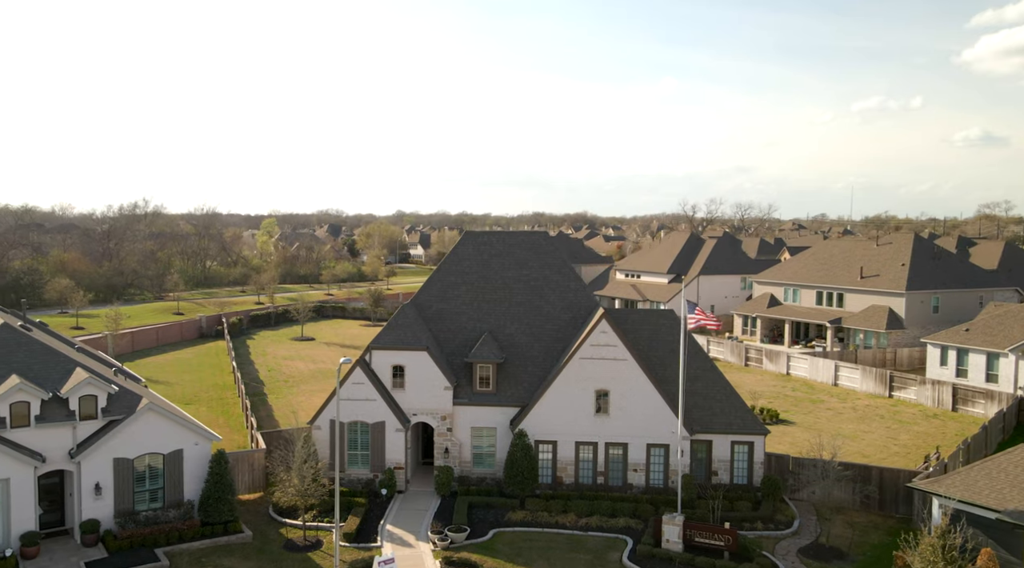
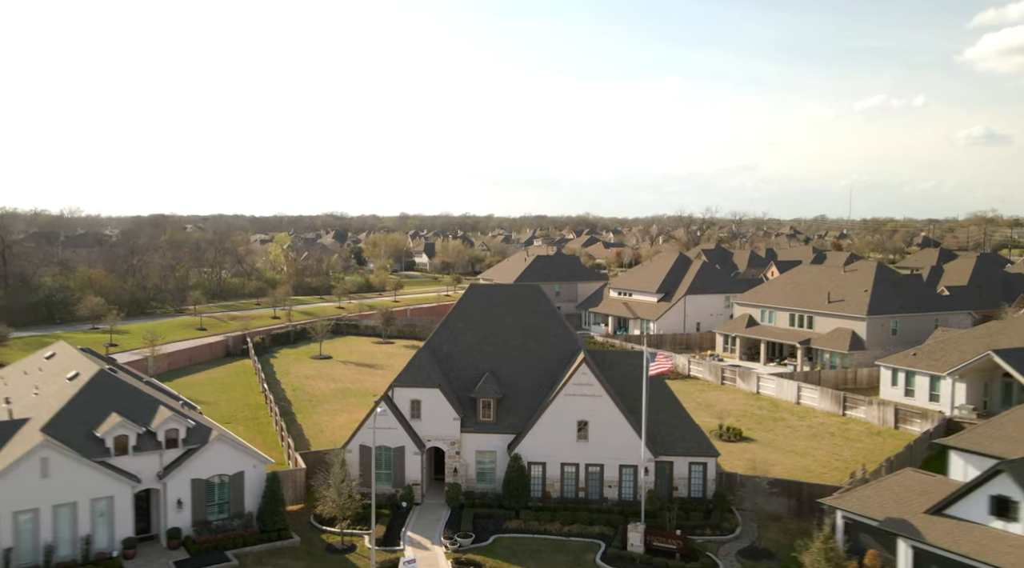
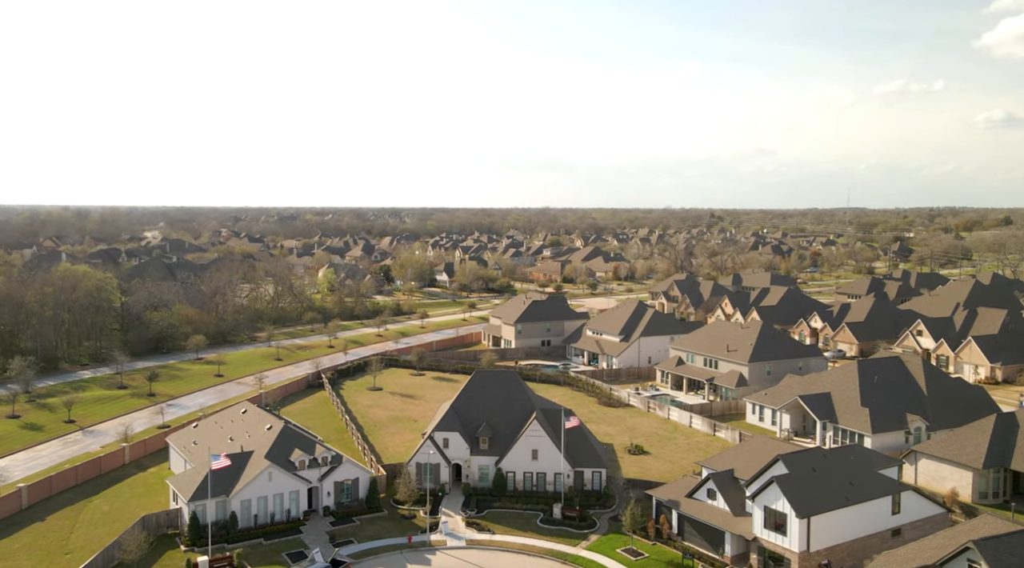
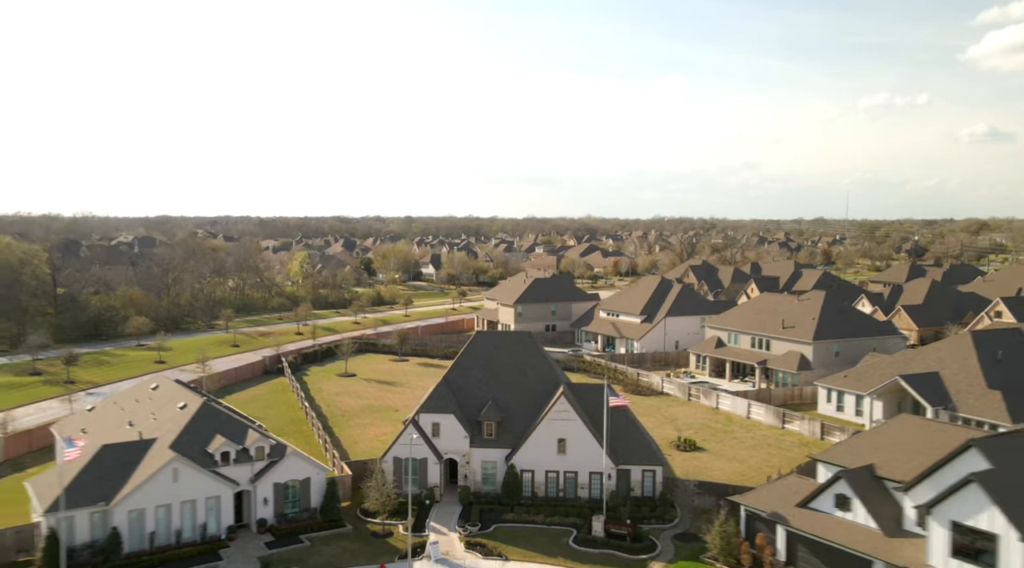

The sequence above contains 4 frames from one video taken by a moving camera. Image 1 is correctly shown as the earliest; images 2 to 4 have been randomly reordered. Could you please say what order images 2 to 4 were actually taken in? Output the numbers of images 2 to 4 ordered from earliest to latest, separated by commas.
2, 4, 3
